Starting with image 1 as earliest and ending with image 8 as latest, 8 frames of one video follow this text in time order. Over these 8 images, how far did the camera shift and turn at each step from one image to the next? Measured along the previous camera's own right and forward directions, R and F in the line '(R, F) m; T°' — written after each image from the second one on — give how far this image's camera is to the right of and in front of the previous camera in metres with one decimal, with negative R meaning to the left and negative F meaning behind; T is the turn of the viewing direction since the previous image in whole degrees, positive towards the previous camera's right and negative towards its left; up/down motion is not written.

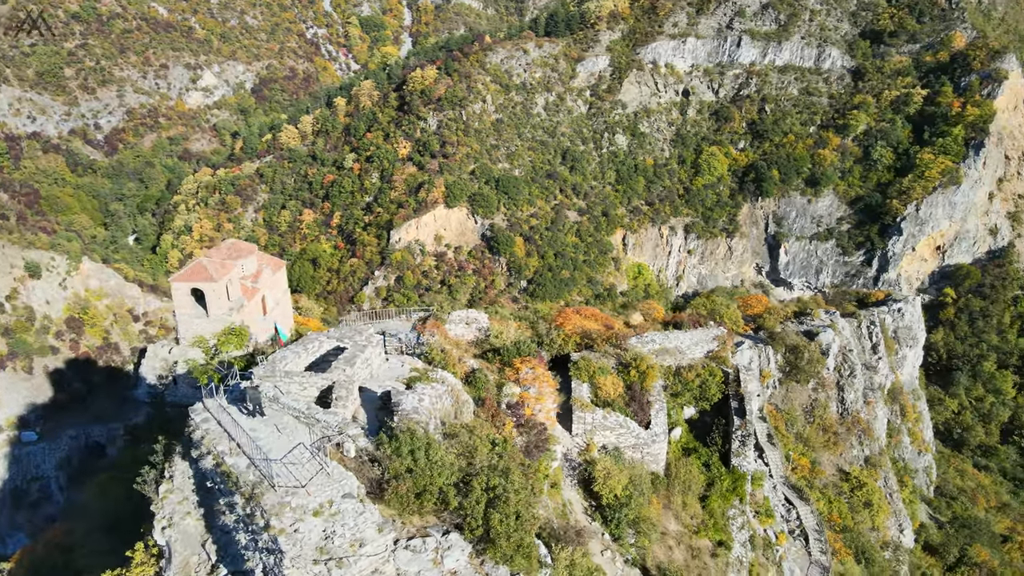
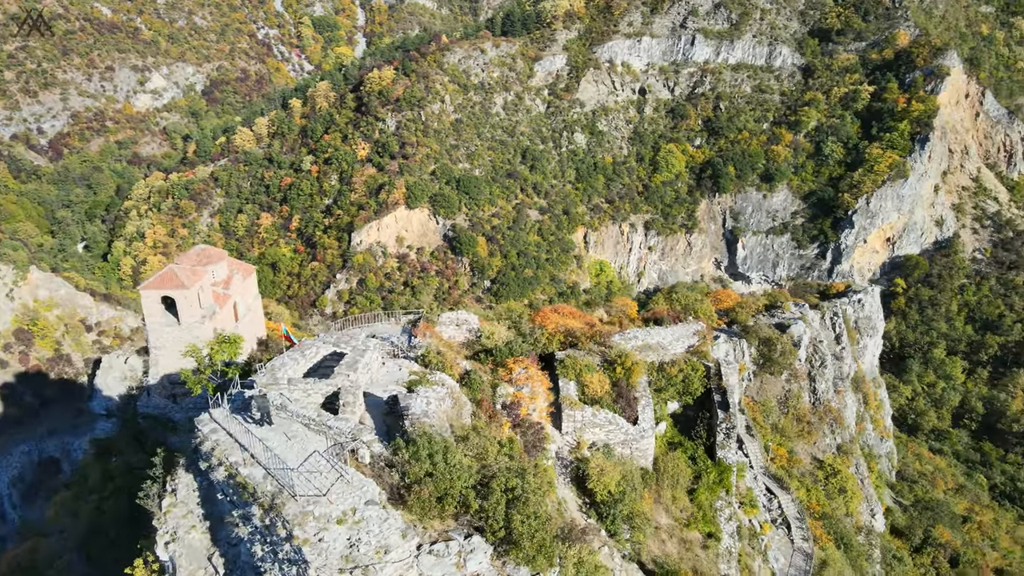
(-0.3, 0.0) m; +3°
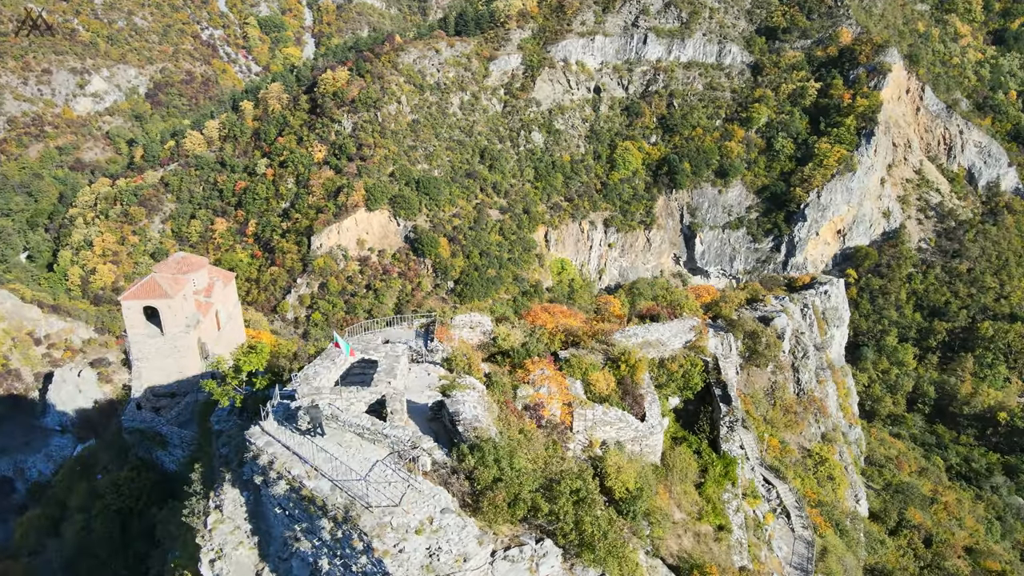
(-0.6, +0.1) m; +4°
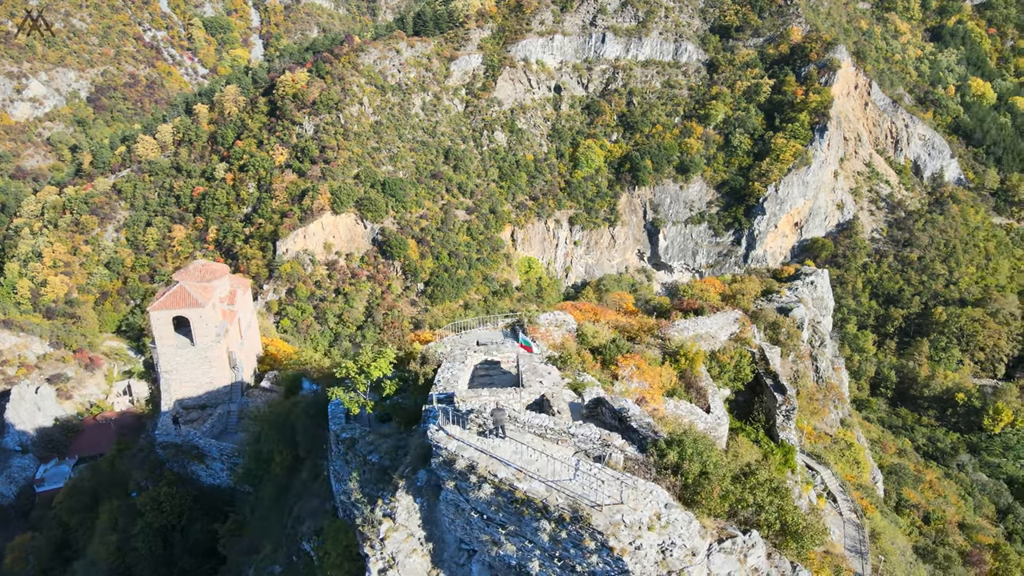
(-1.4, +0.1) m; +4°
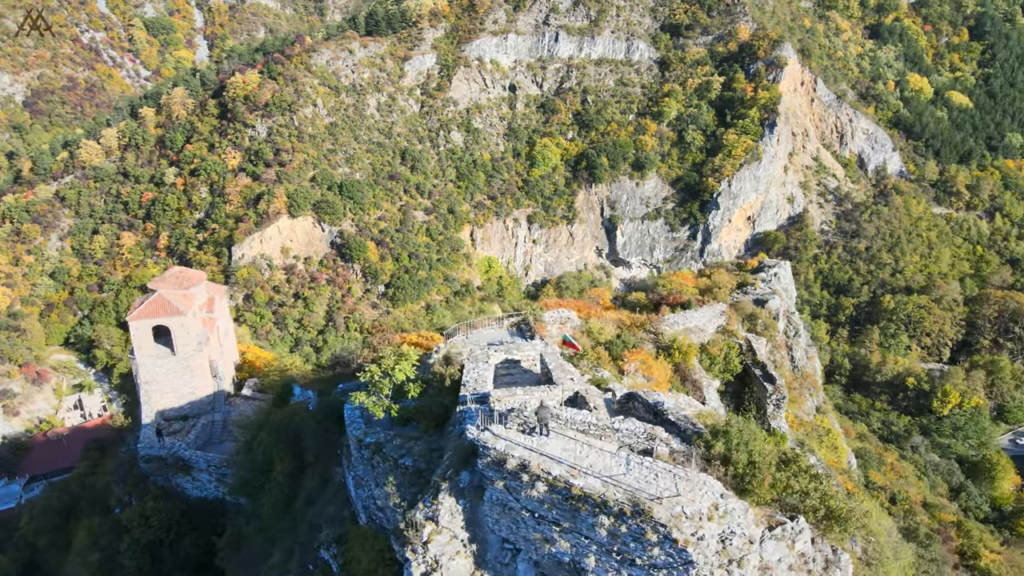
(-0.5, 0.0) m; +4°
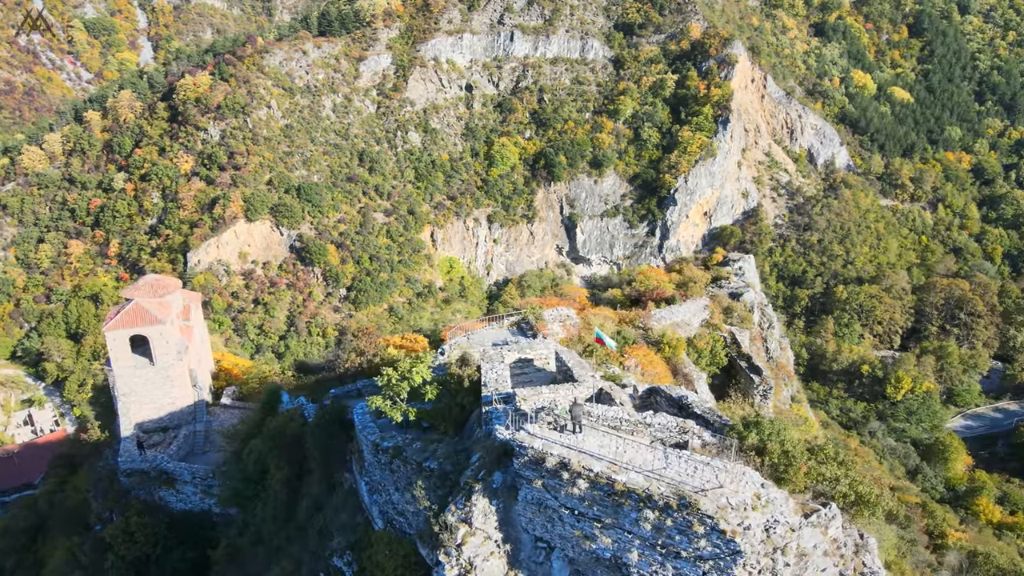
(-0.5, 0.0) m; +3°
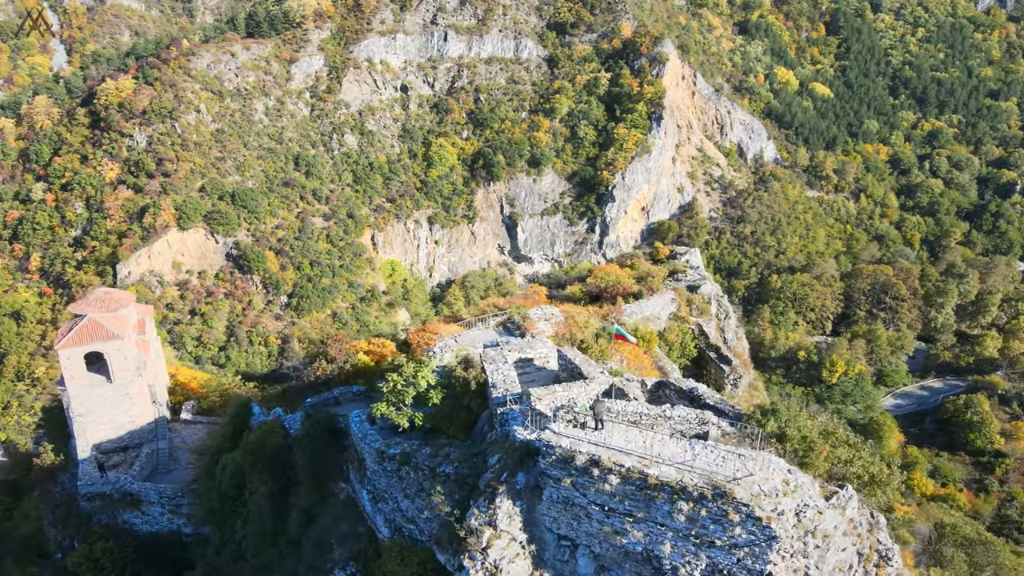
(-0.5, 0.0) m; +5°
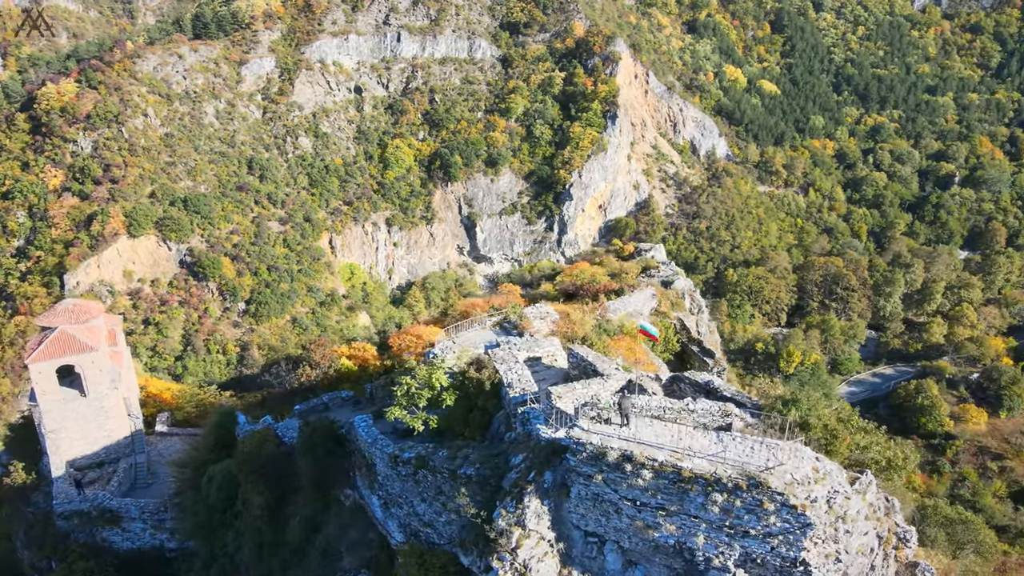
(-0.4, 0.0) m; +3°
